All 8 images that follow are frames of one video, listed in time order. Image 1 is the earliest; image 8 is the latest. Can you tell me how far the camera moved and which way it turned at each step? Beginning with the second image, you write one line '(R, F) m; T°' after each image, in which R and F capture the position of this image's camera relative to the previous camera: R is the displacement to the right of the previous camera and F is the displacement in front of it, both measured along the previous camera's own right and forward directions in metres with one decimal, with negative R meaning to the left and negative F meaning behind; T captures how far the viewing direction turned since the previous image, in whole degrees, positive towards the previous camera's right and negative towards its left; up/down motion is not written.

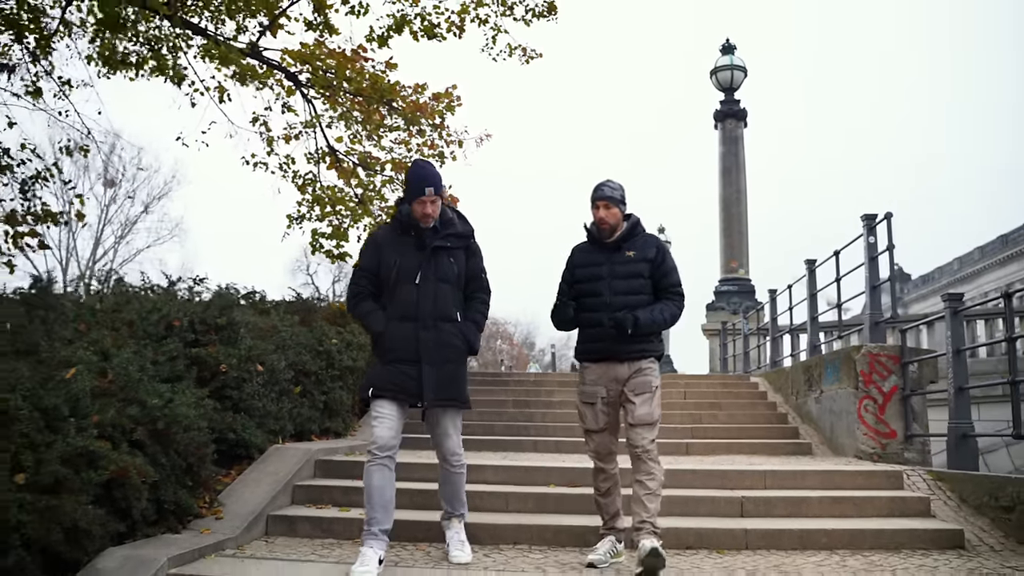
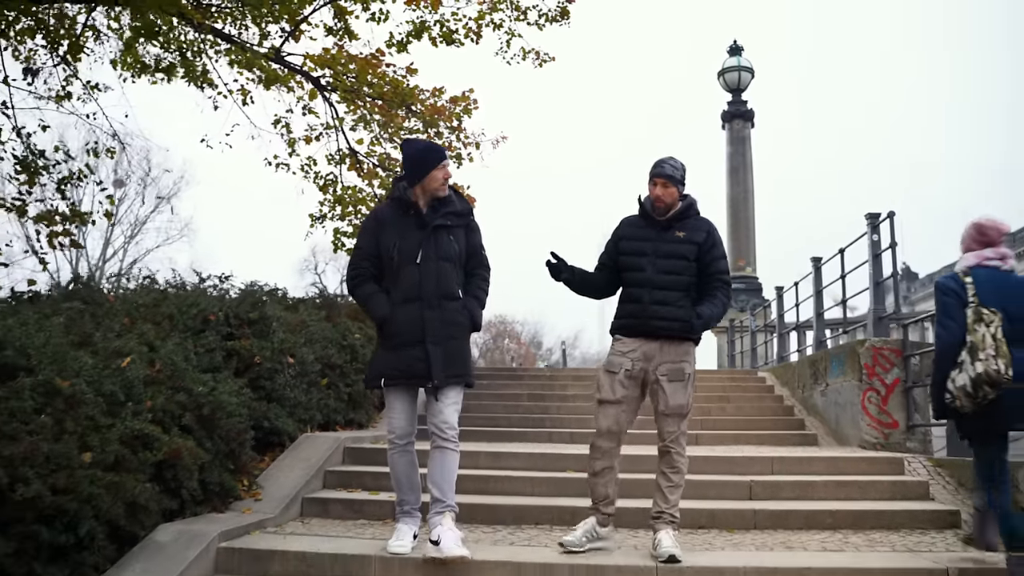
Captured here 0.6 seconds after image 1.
(-0.1, -0.3) m; 0°
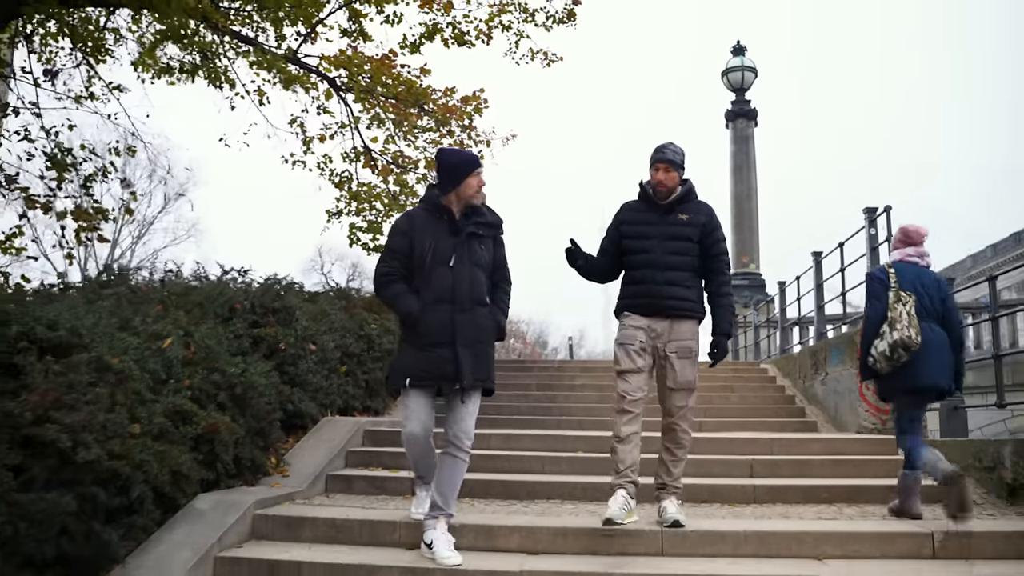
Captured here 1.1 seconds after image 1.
(-0.1, -0.3) m; 0°
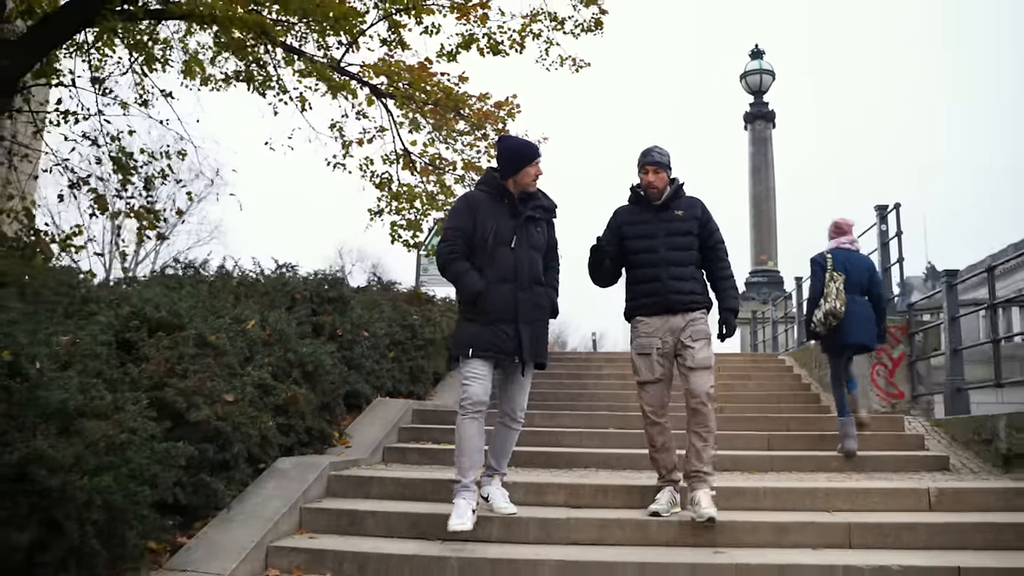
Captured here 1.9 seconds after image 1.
(-0.2, -0.6) m; -1°
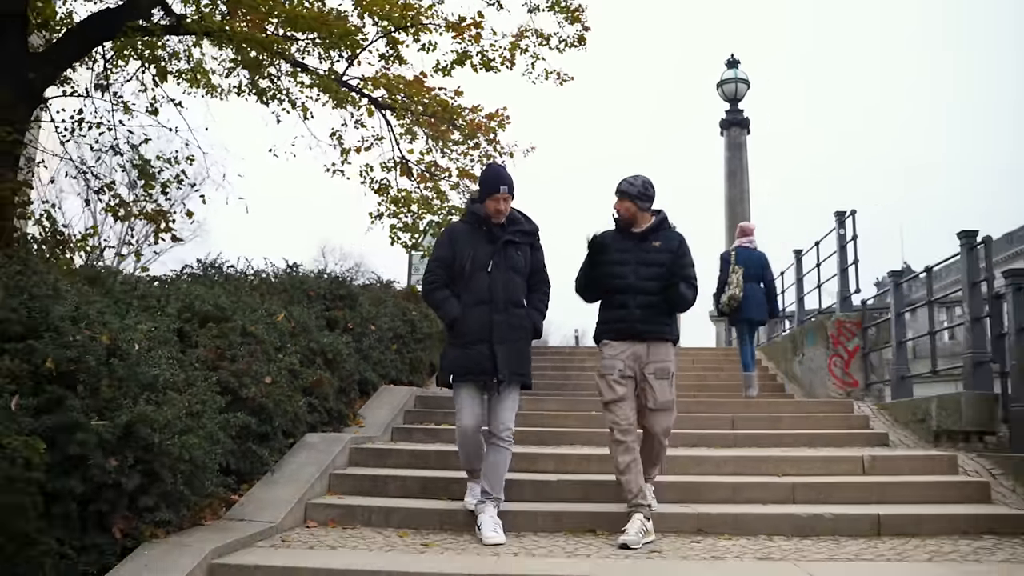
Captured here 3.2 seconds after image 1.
(-0.1, -0.9) m; +1°
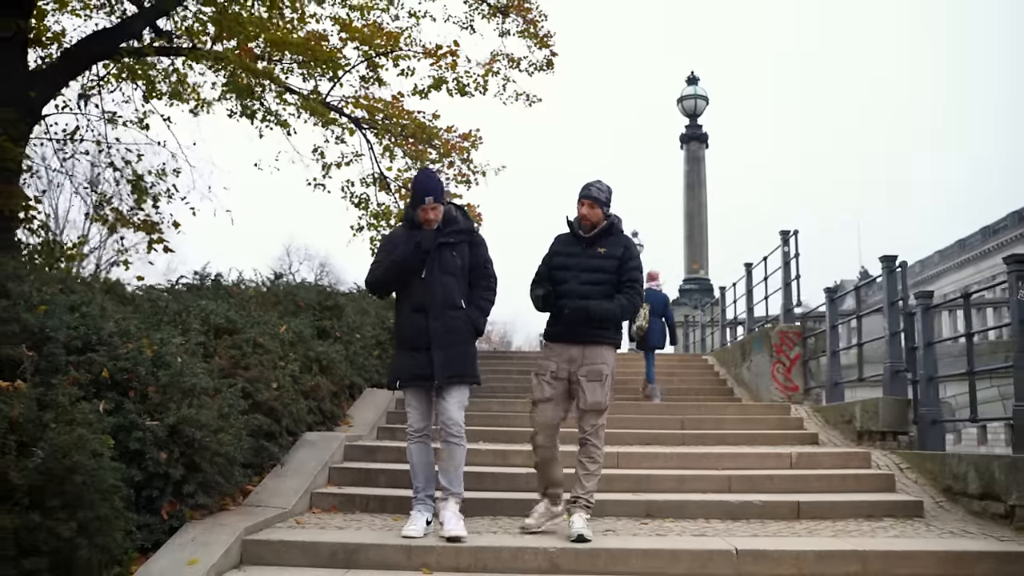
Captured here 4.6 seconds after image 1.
(-0.1, -0.9) m; +2°
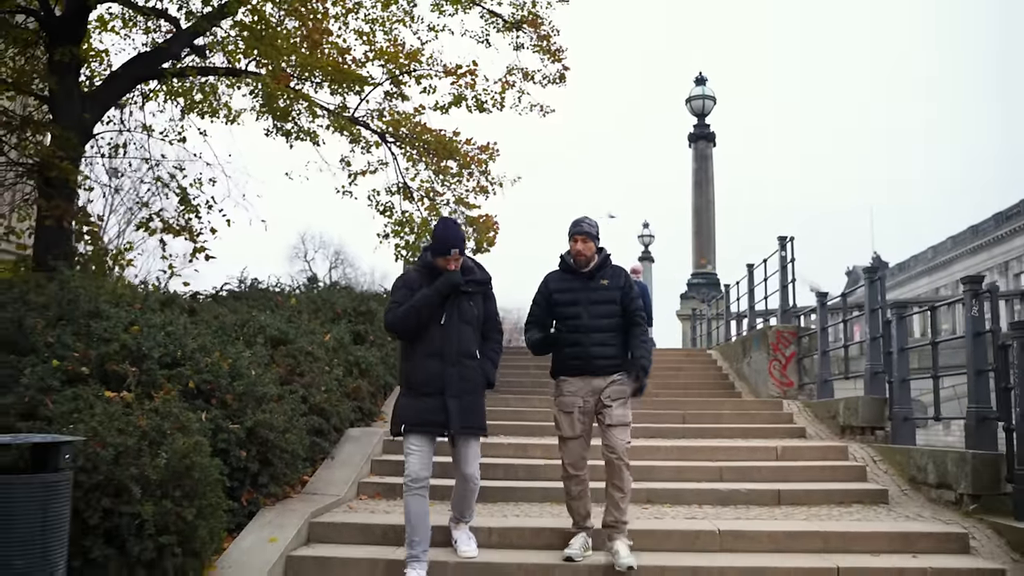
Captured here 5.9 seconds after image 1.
(0.0, -0.9) m; -1°
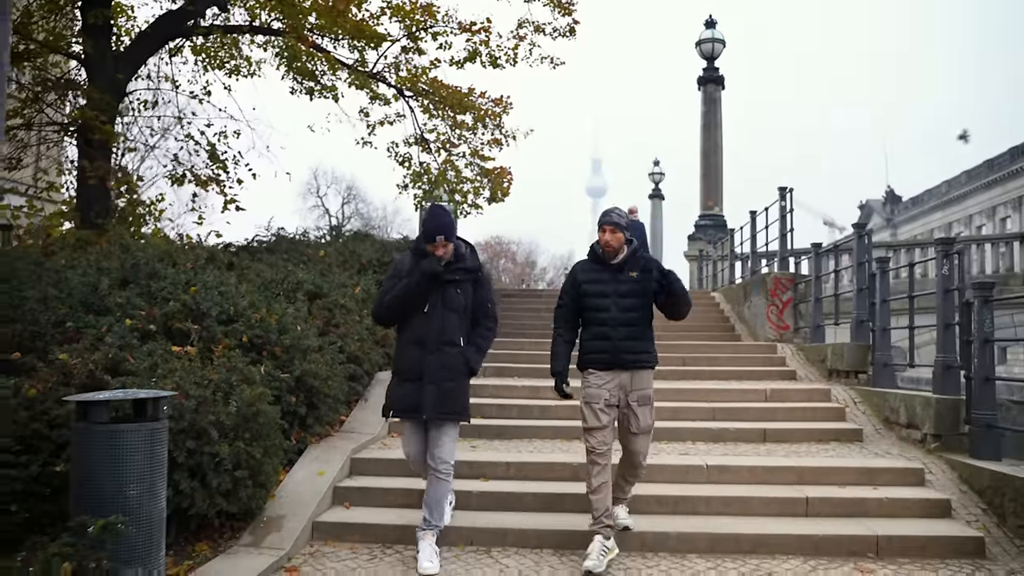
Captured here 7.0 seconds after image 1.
(0.0, -0.7) m; -1°
